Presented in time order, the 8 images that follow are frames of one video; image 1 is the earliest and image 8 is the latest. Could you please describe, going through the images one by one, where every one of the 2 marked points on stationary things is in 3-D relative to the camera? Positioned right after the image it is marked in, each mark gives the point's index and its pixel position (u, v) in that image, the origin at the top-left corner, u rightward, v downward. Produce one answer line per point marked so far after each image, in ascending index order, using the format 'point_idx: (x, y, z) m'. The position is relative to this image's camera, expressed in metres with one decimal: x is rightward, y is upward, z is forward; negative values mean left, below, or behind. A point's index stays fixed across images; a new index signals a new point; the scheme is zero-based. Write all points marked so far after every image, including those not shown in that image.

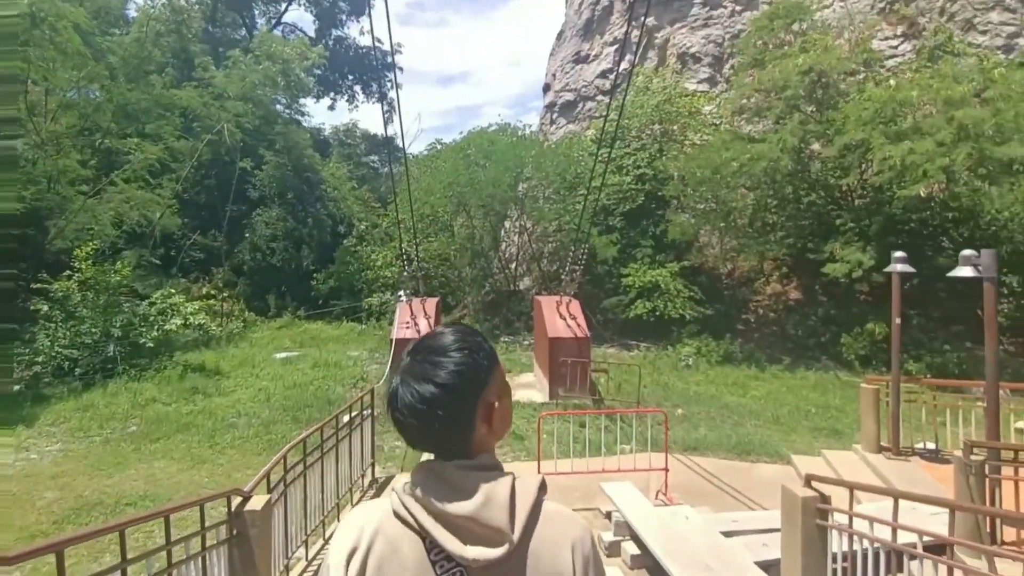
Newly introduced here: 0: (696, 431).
0: (+2.8, -2.1, +9.7) m
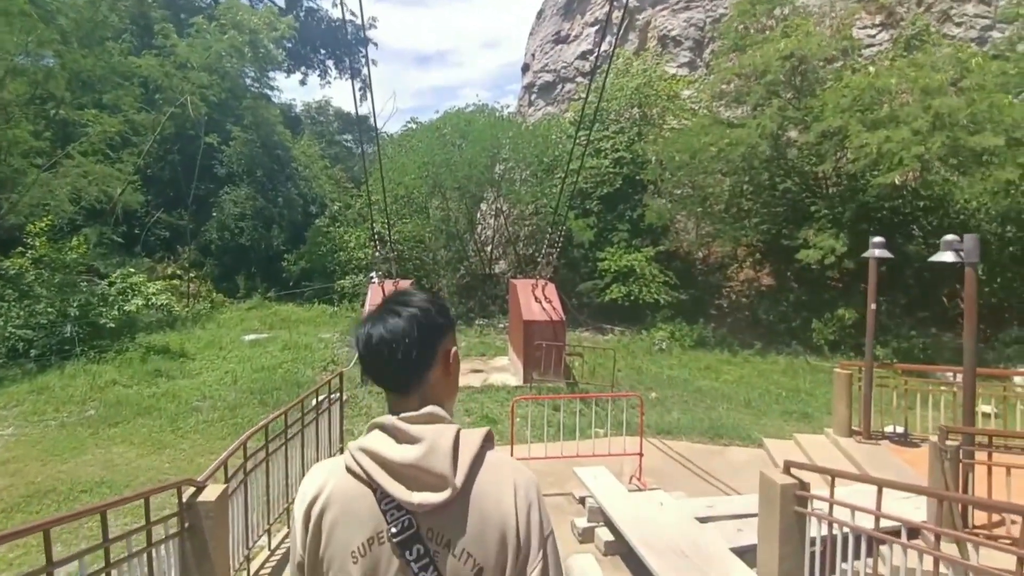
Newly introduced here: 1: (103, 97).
0: (+2.4, -1.9, +9.6) m
1: (-12.4, +5.8, +19.2) m
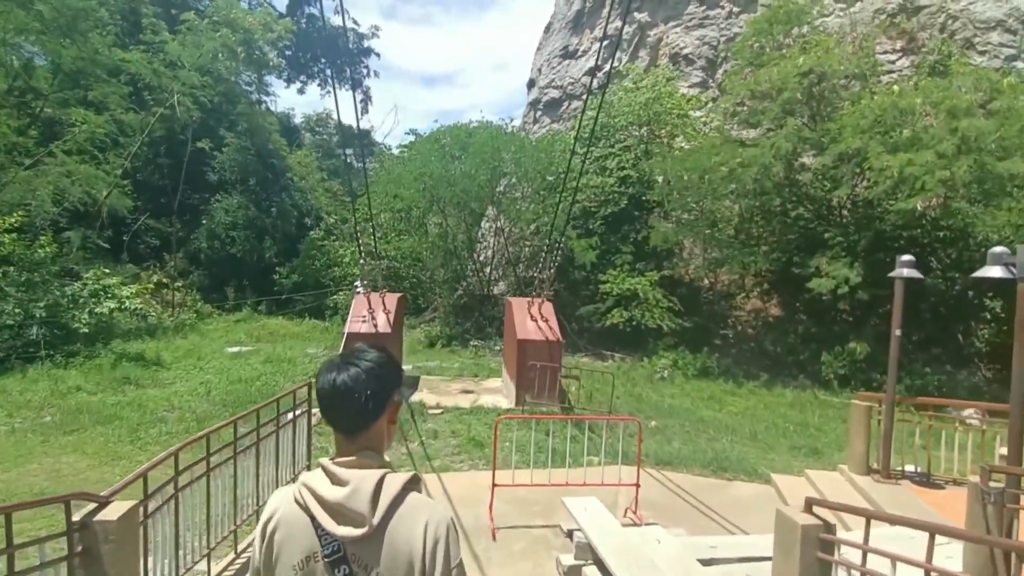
0: (+2.2, -2.2, +8.9) m
1: (-12.3, +5.6, +18.9) m
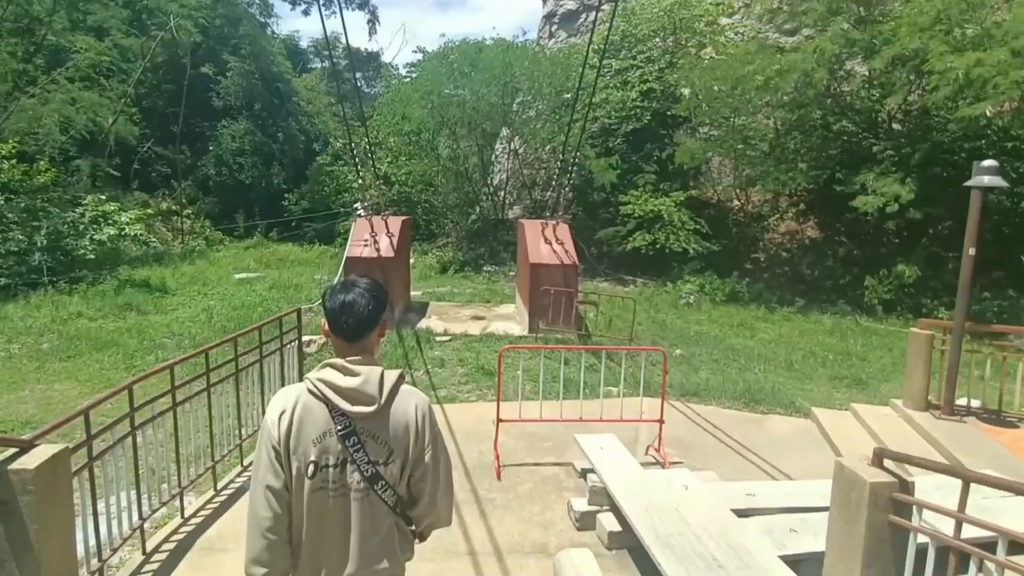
0: (+2.4, -1.1, +8.3) m
1: (-11.8, +7.7, +17.8) m
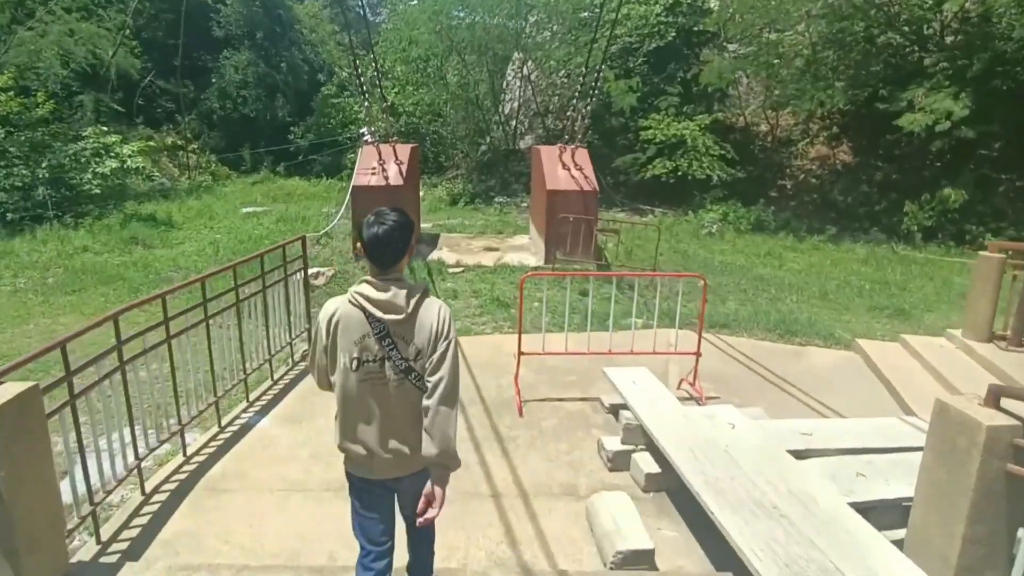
0: (+2.6, -0.2, +7.8) m
1: (-11.5, +9.4, +16.8) m
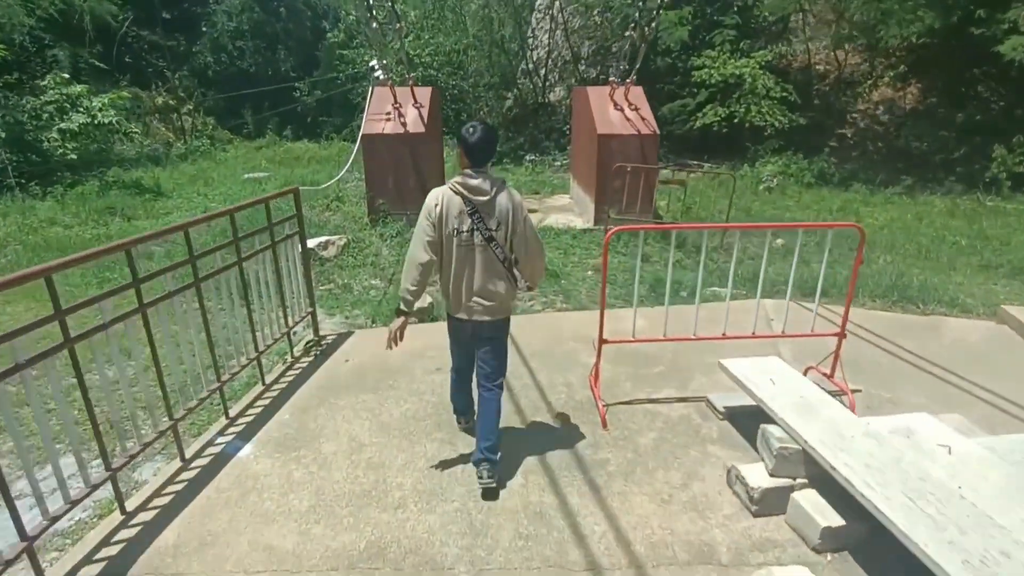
0: (+3.1, +0.2, +6.5) m
1: (-11.0, +9.9, +15.4) m
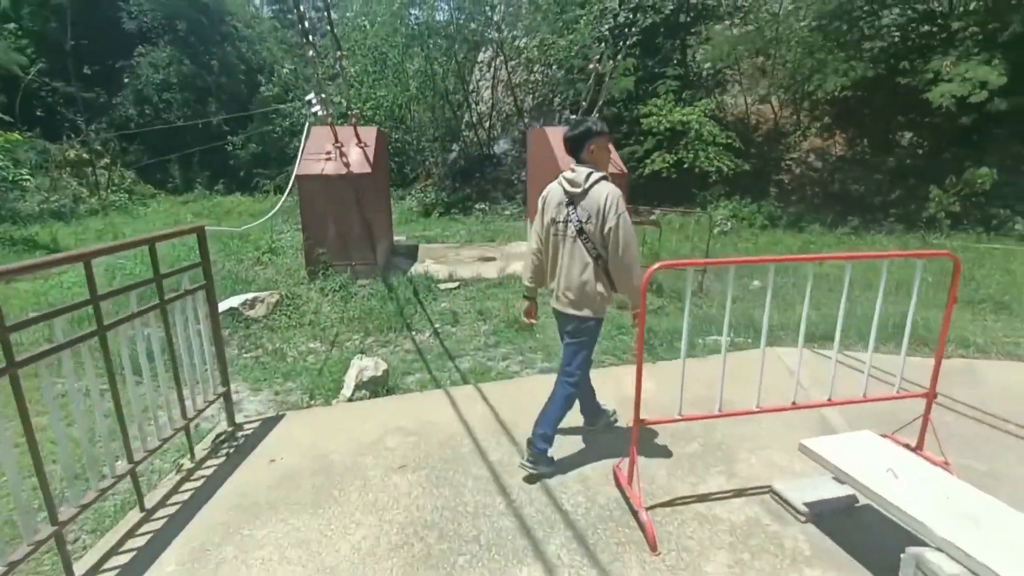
0: (+2.8, -0.2, +5.8) m
1: (-12.4, +8.2, +14.2) m
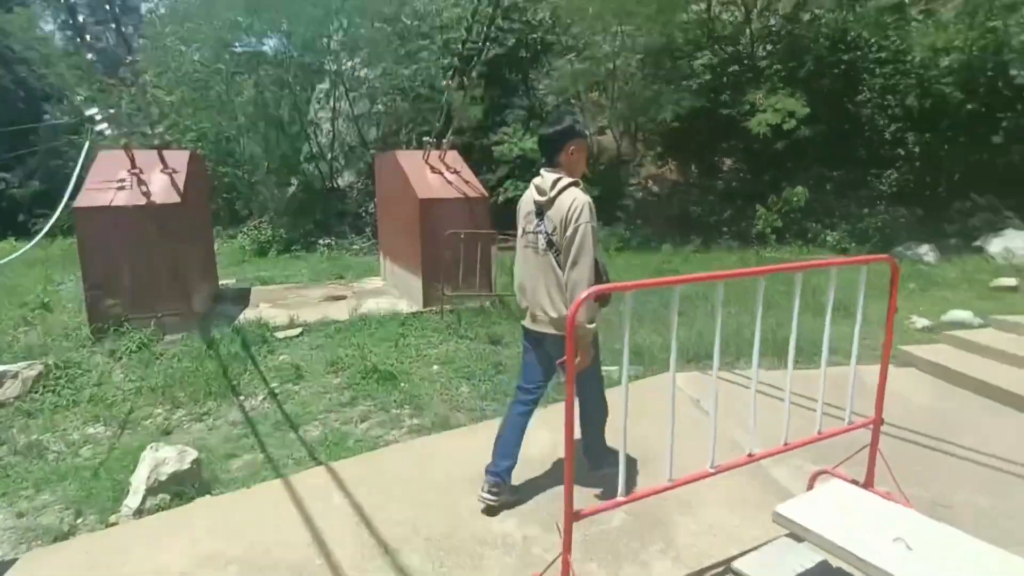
0: (+1.7, -0.3, +5.4) m
1: (-15.5, +6.6, +10.7) m
